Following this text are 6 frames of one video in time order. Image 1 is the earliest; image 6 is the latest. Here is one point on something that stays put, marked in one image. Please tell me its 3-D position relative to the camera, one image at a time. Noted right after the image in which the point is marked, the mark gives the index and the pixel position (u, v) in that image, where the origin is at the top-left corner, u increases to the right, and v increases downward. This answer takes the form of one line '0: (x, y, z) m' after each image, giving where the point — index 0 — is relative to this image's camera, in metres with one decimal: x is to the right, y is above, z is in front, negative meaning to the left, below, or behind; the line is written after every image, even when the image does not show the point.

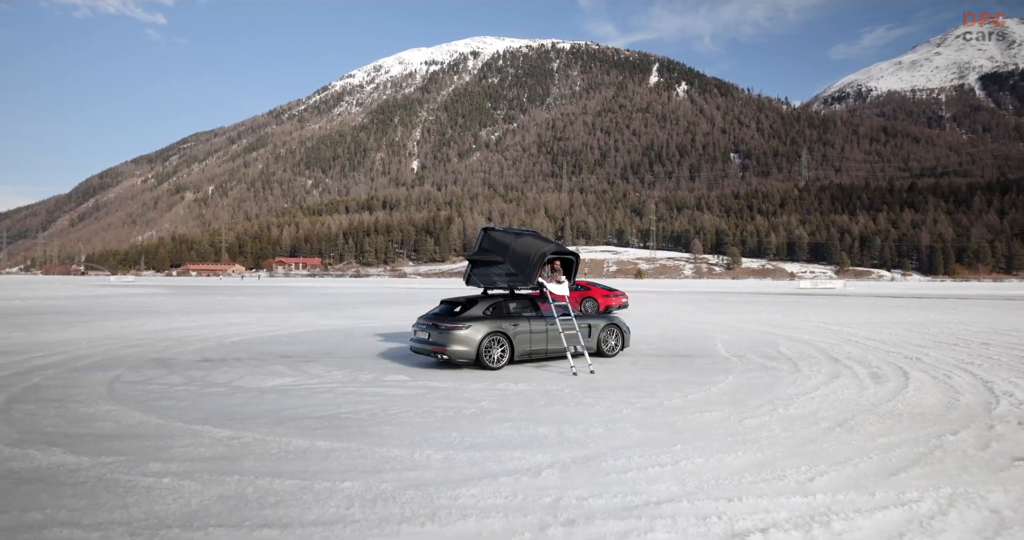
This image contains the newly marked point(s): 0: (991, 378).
0: (+7.5, -1.7, +9.8) m
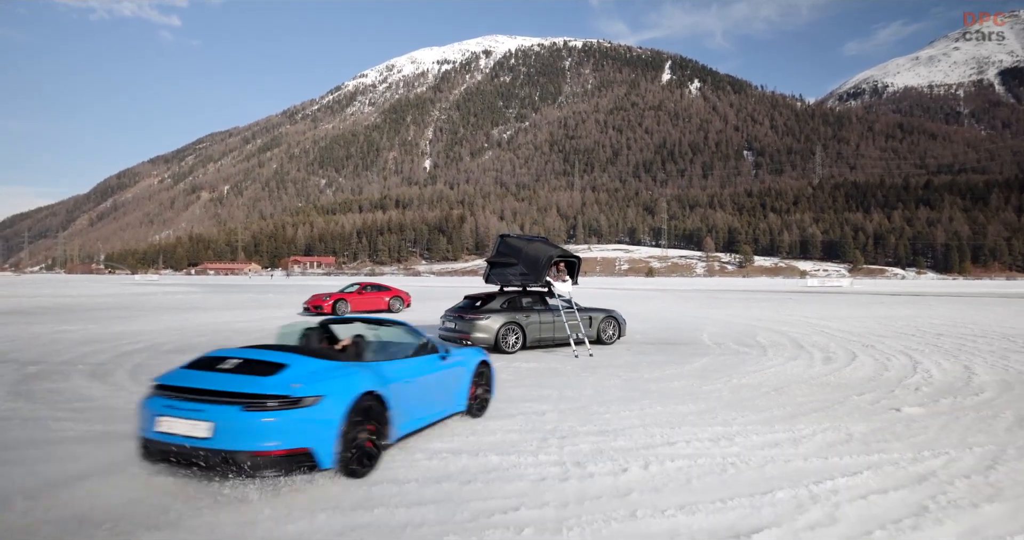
0: (+7.8, -1.7, +11.8) m
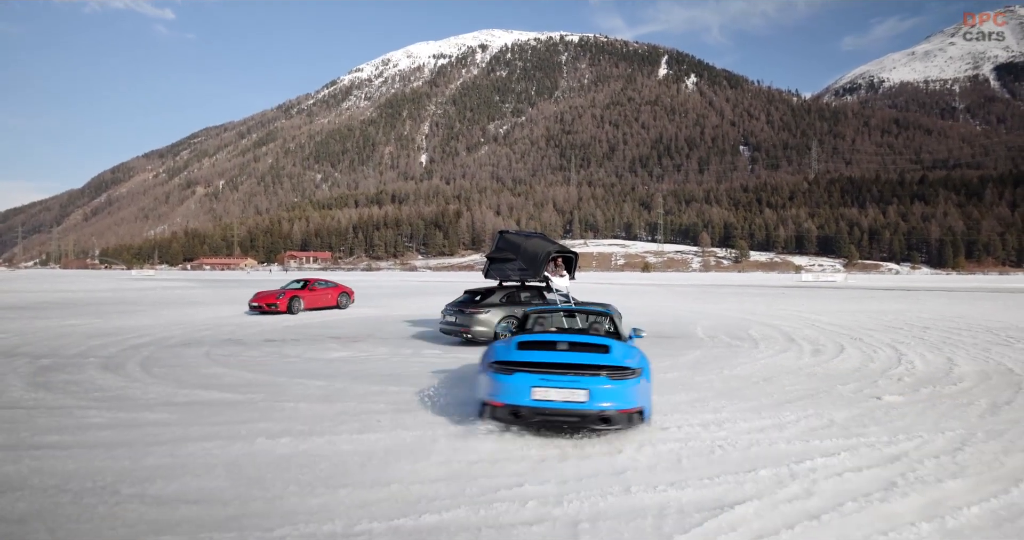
0: (+7.8, -1.6, +12.2) m
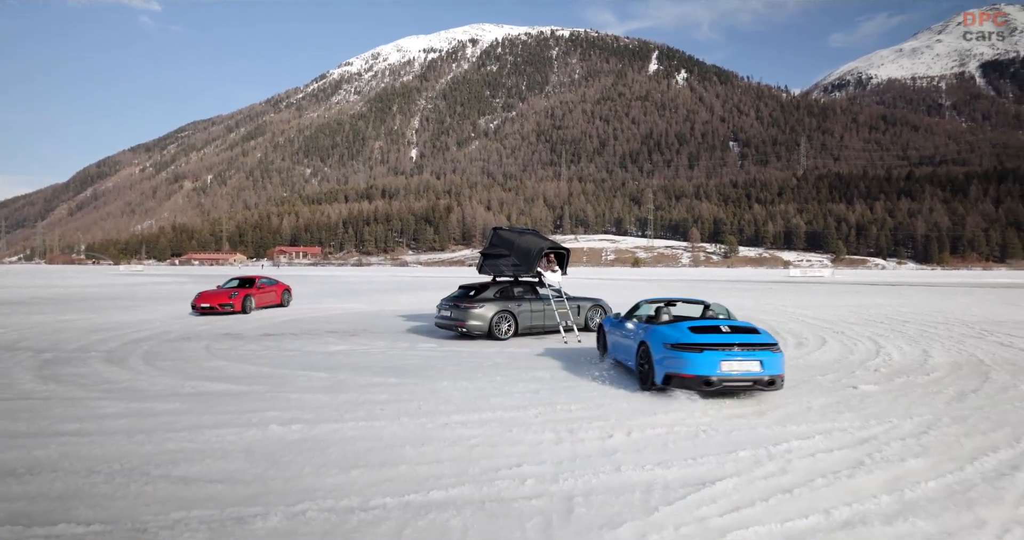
0: (+7.6, -1.5, +12.7) m
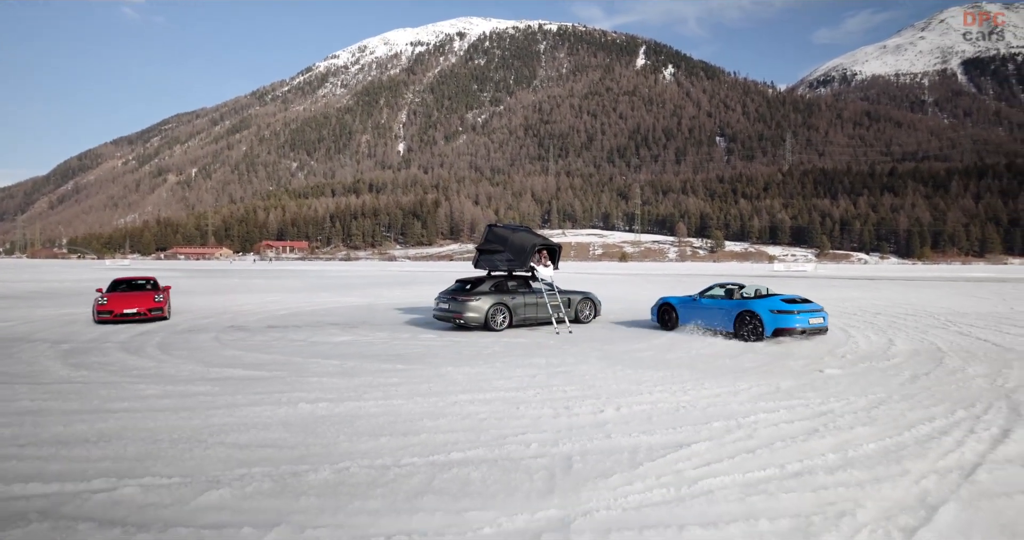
0: (+7.5, -1.4, +13.7) m
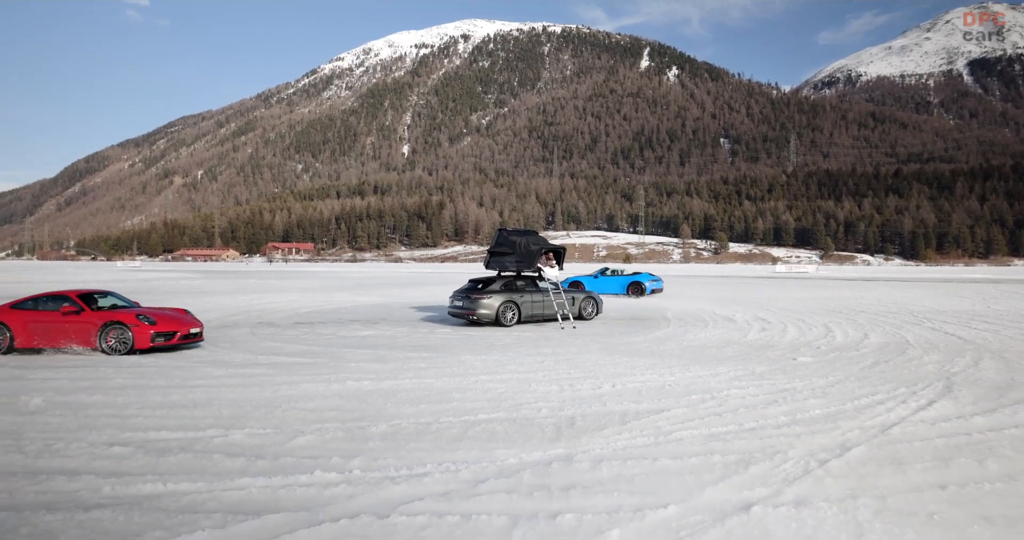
0: (+7.7, -1.4, +14.9) m
